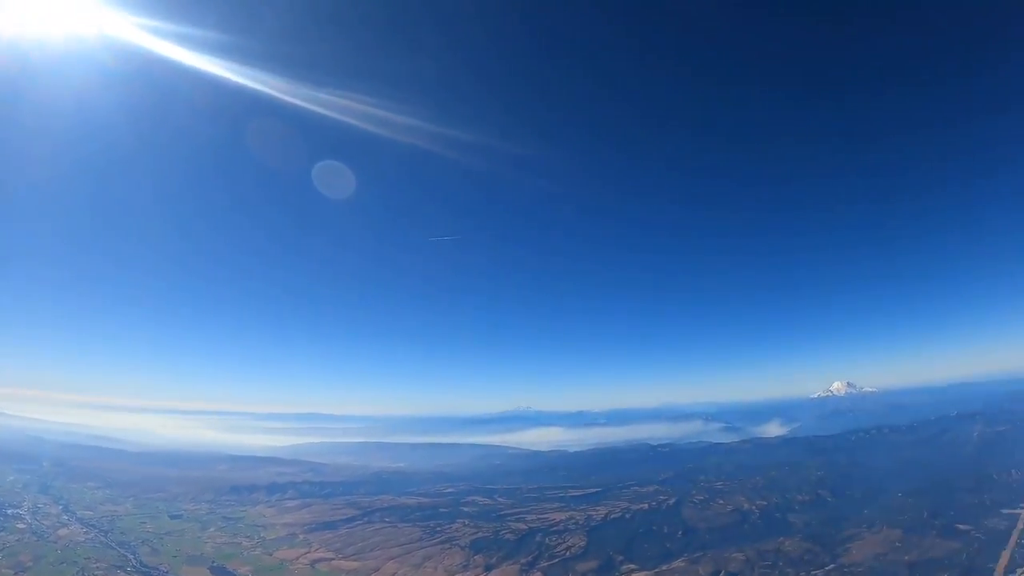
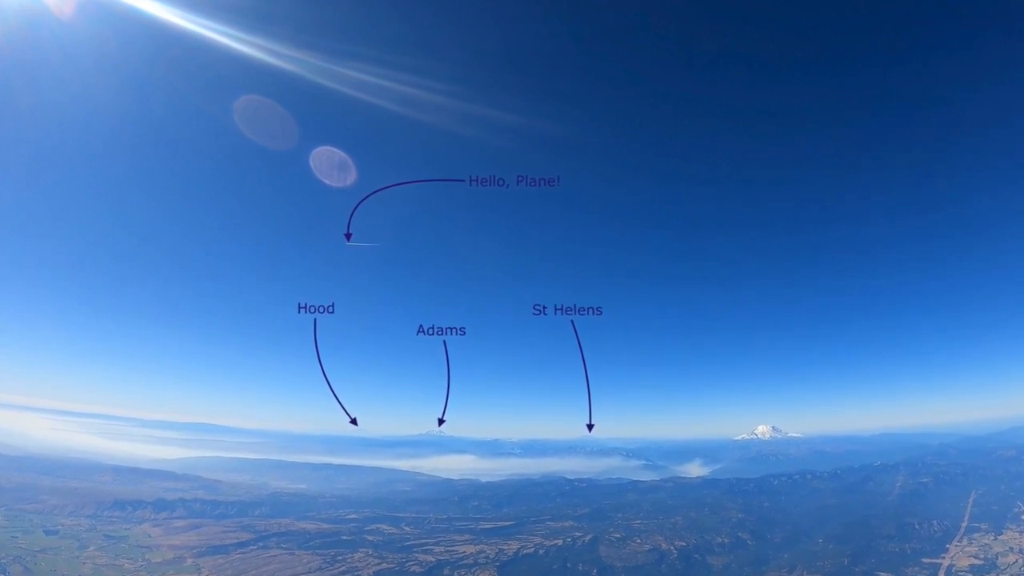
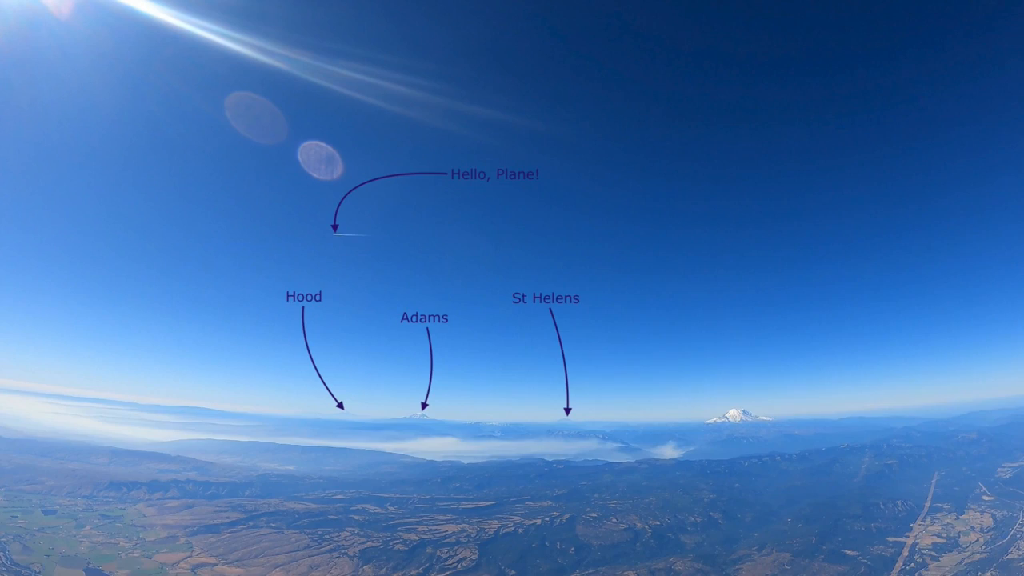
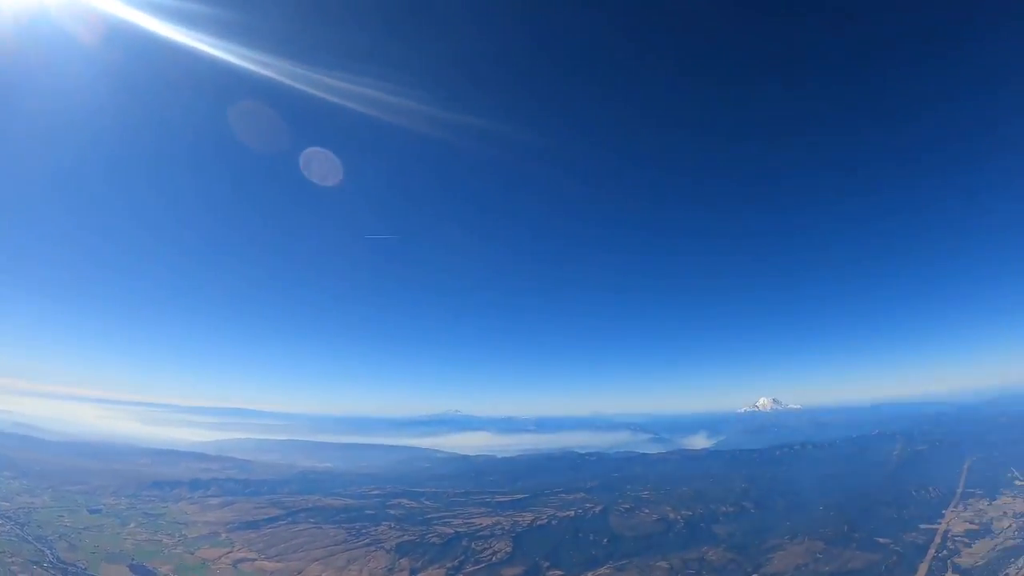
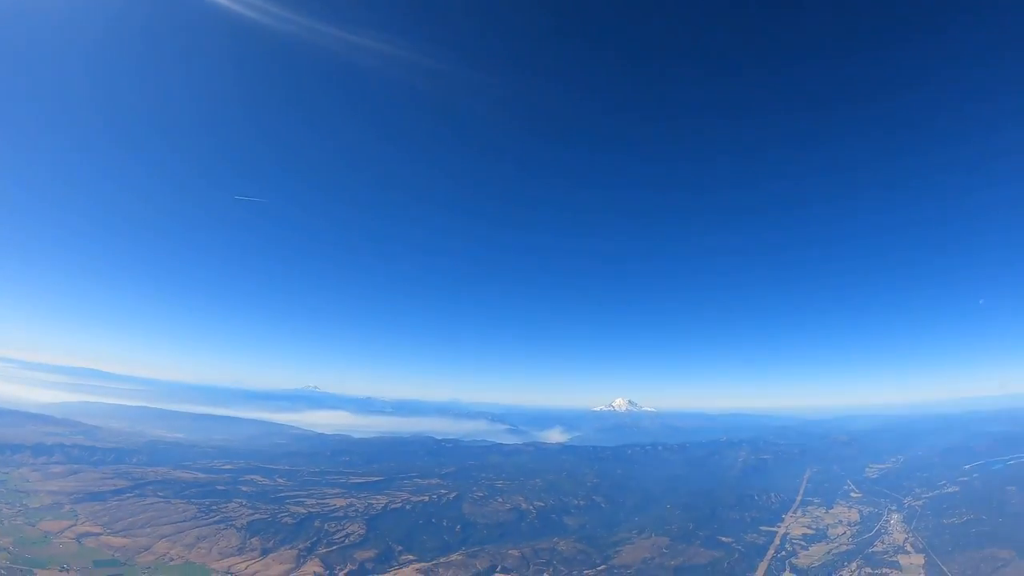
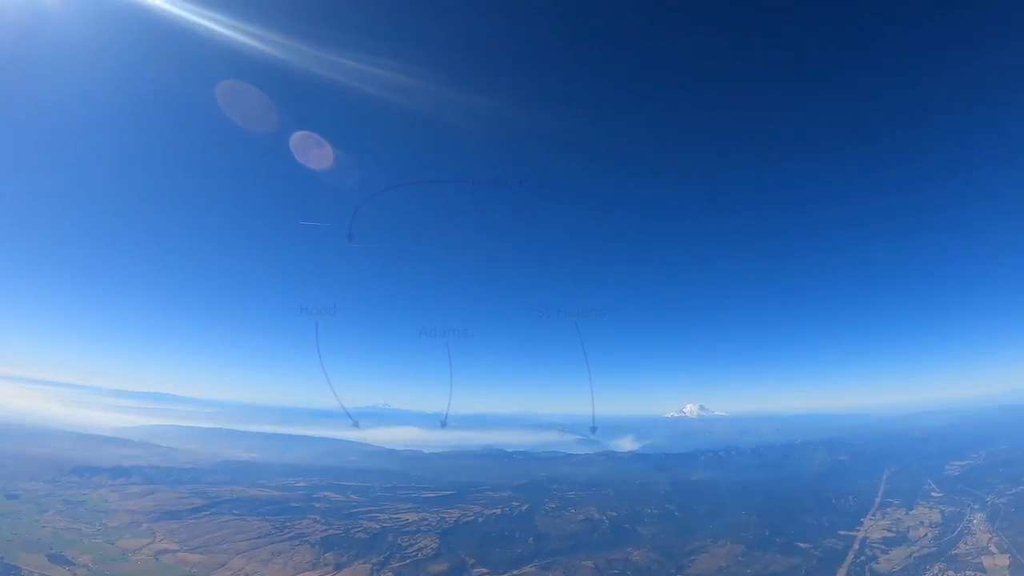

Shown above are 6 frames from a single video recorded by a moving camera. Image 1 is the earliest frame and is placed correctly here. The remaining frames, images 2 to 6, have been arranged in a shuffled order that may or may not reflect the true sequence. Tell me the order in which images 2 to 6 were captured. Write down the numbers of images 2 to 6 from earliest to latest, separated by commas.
4, 3, 2, 6, 5
